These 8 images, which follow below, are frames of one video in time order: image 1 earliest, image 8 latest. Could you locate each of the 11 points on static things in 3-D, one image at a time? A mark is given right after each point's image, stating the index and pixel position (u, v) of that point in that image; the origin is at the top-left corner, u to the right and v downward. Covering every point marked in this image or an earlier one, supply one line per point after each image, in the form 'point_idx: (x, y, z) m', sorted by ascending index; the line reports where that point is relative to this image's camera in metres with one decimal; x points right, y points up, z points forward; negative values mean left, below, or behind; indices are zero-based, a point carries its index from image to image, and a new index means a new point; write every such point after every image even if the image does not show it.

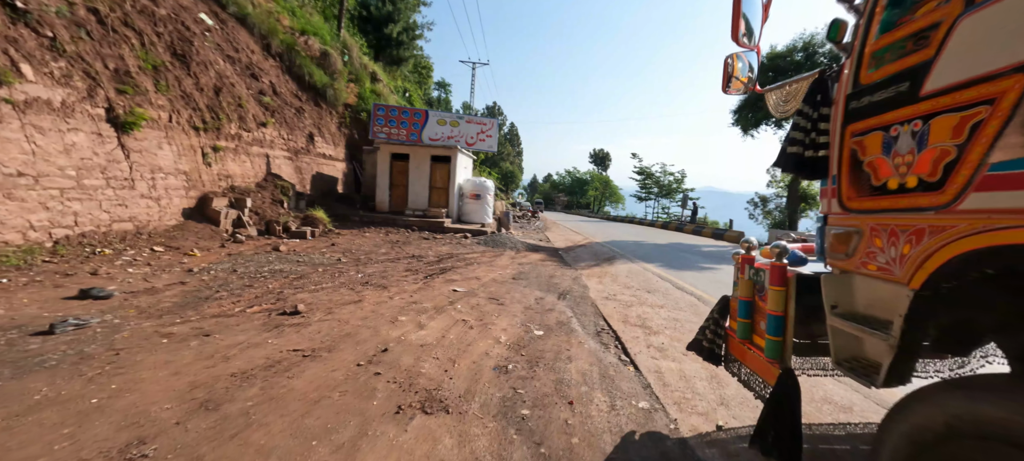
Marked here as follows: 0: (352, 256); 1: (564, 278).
0: (-3.7, -0.6, +8.3) m
1: (+1.0, -1.0, +7.4) m
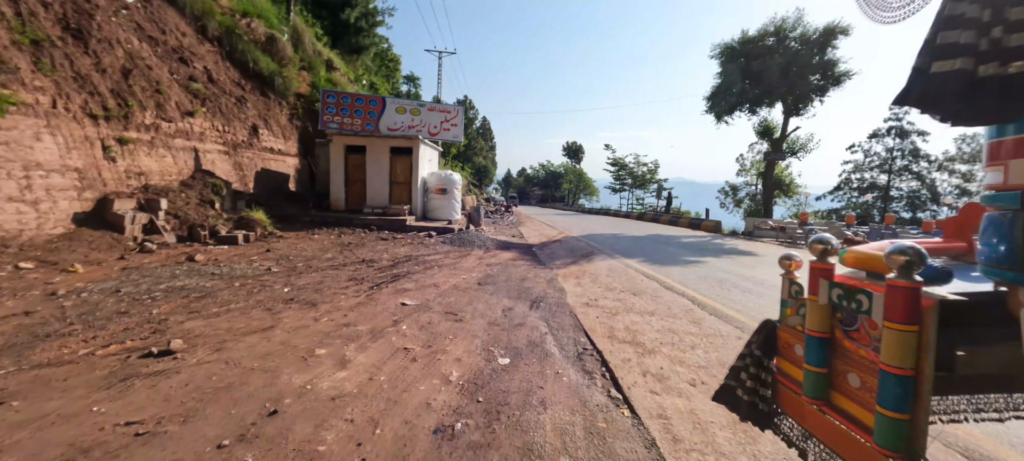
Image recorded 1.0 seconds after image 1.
0: (-4.4, -0.7, +7.0) m
1: (+0.4, -0.9, +6.4) m
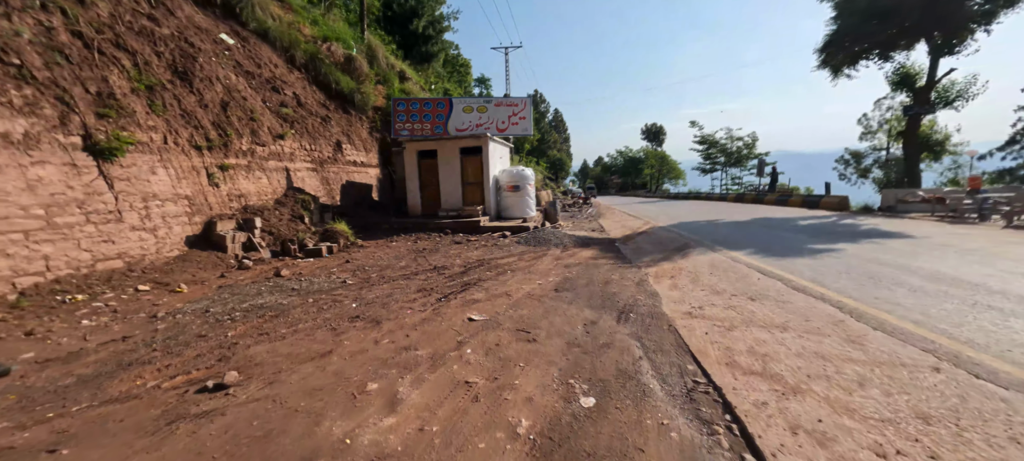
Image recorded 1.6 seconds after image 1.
0: (-2.9, -0.9, +7.0) m
1: (+1.6, -0.8, +5.5) m
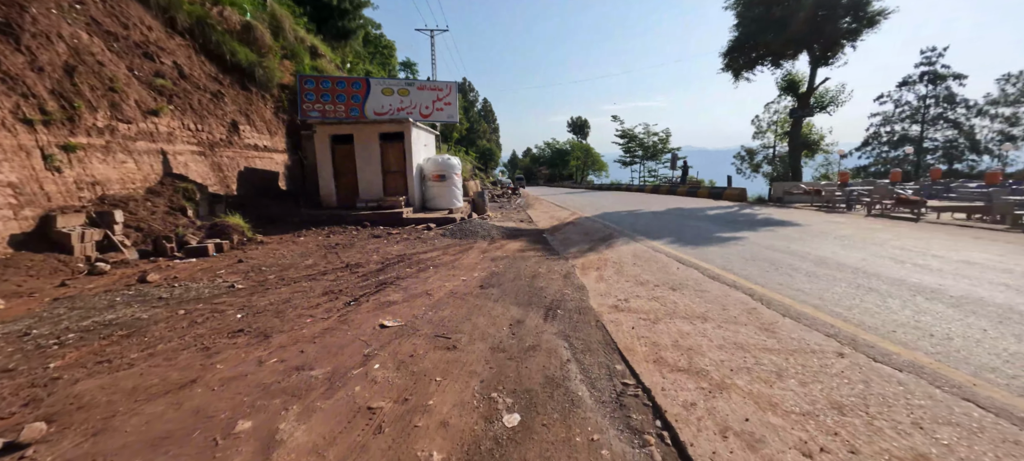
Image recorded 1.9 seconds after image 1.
0: (-4.2, -0.8, +6.0) m
1: (+0.5, -0.7, +5.3) m
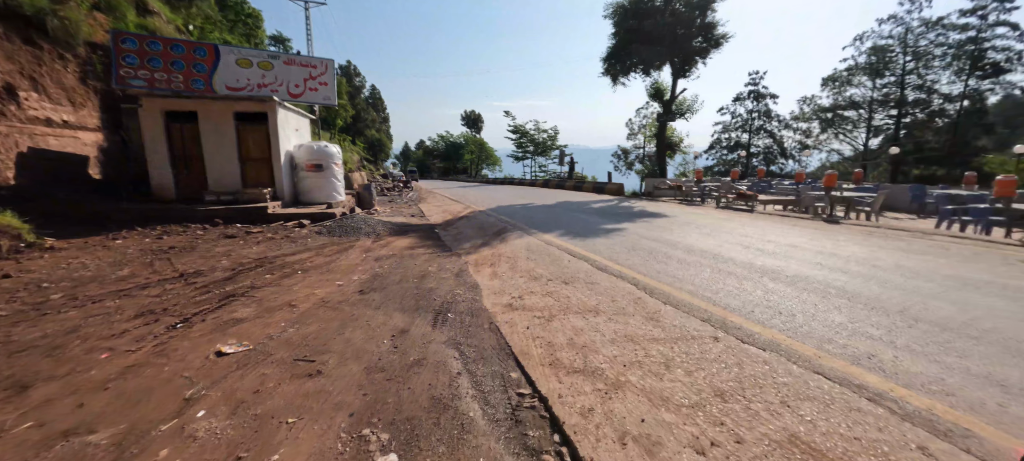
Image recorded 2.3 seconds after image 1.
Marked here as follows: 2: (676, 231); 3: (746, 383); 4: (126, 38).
0: (-5.7, -0.8, +4.2) m
1: (-0.9, -0.6, +4.9) m
2: (+3.4, 0.0, +7.6) m
3: (+1.4, -0.9, +2.2) m
4: (-10.2, +5.1, +9.5) m
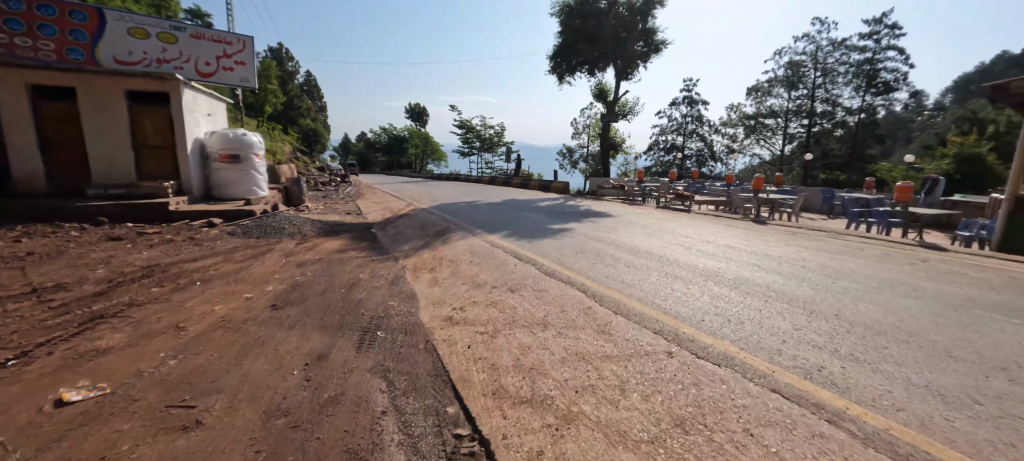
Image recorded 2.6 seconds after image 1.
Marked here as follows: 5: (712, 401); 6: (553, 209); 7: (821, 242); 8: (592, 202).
0: (-6.3, -0.9, +3.0) m
1: (-1.6, -0.7, +4.3) m
2: (+2.3, 0.0, +7.6) m
3: (+1.1, -1.0, +2.0) m
4: (-11.4, +5.1, +7.6) m
5: (+1.1, -1.0, +2.1) m
6: (+1.3, +0.7, +11.2) m
7: (+5.5, -0.2, +6.5) m
8: (+3.0, +1.1, +13.3) m
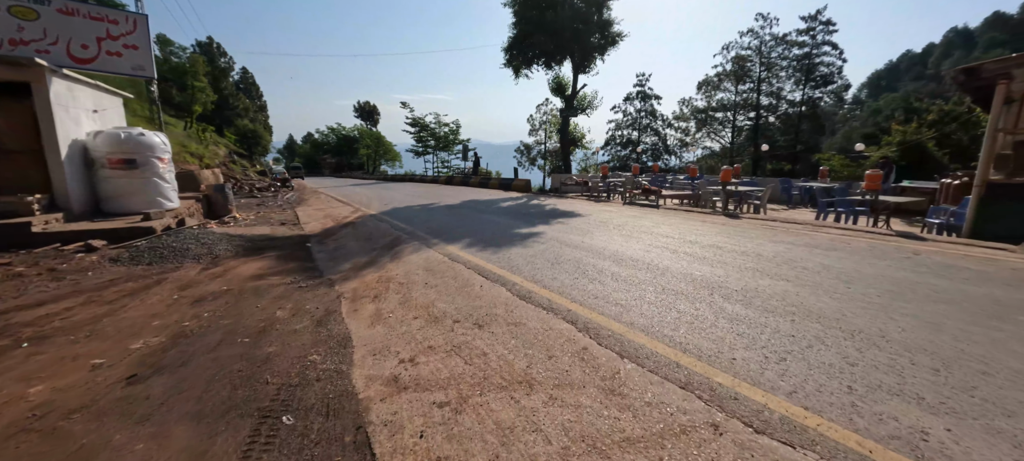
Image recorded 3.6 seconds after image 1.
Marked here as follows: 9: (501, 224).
0: (-6.4, -1.3, +1.4) m
1: (-1.9, -0.9, +3.2) m
2: (+1.6, 0.0, +6.9) m
3: (+1.0, -1.1, +1.2) m
4: (-12.3, +4.5, +5.4) m
5: (+1.1, -1.1, +1.3) m
6: (+0.2, +0.6, +10.4) m
7: (+4.9, -0.1, +6.1) m
8: (+1.6, +1.1, +12.6) m
9: (-0.2, +0.1, +8.0) m
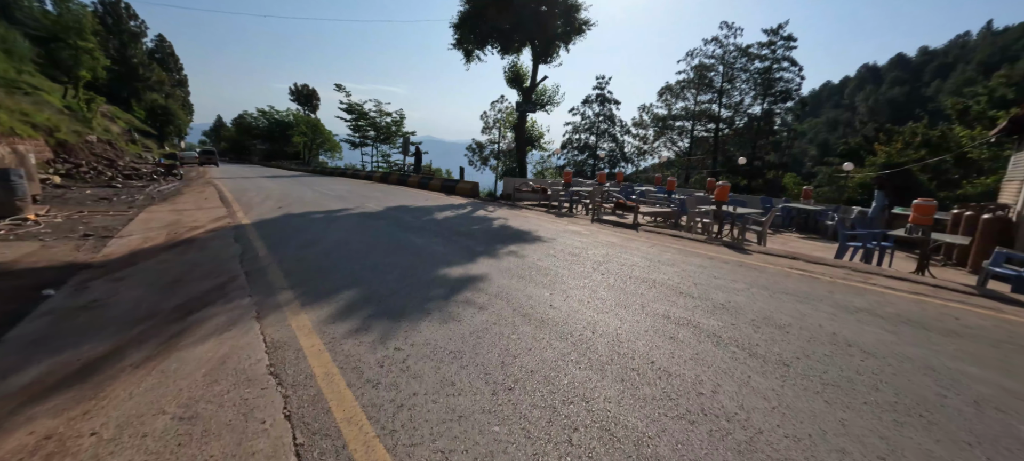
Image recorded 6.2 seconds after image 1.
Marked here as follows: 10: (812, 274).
0: (-6.6, -1.6, -2.0) m
1: (-2.4, -1.3, +0.3) m
2: (+0.7, -0.6, +4.5) m
3: (+0.8, -1.6, -1.2) m
4: (-12.7, +4.4, +1.1) m
5: (+0.9, -1.6, -1.2) m
6: (-1.1, +0.1, +7.7) m
7: (+4.1, -0.7, +4.1) m
8: (0.0, +0.5, +10.1) m
9: (-1.2, -0.3, +5.3) m
10: (+4.2, -0.6, +5.0) m
